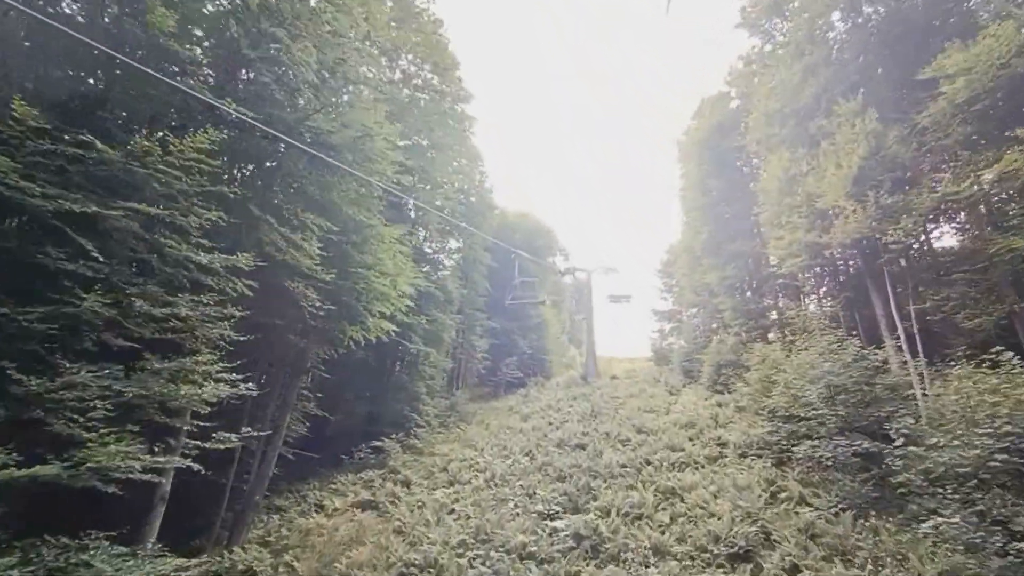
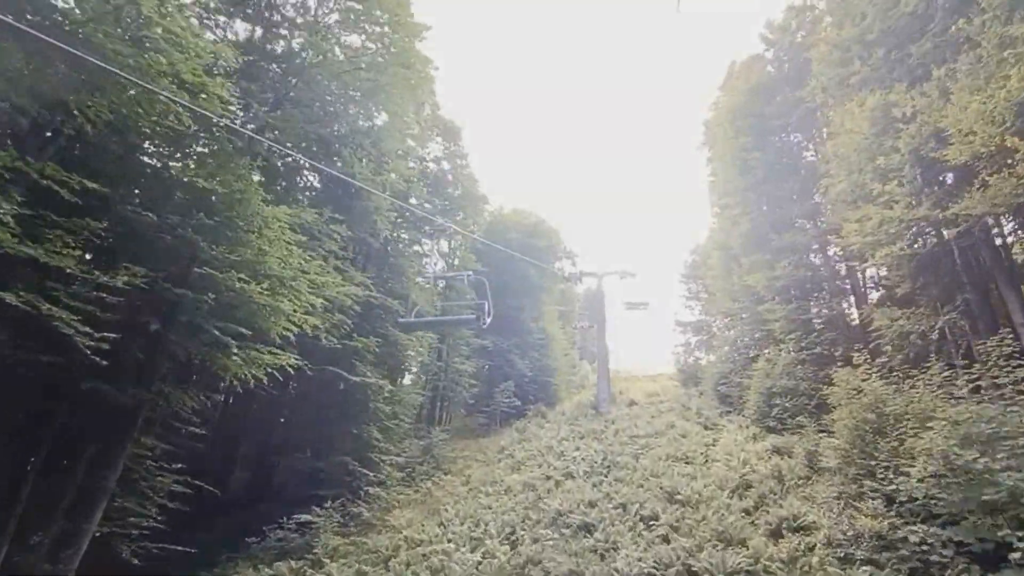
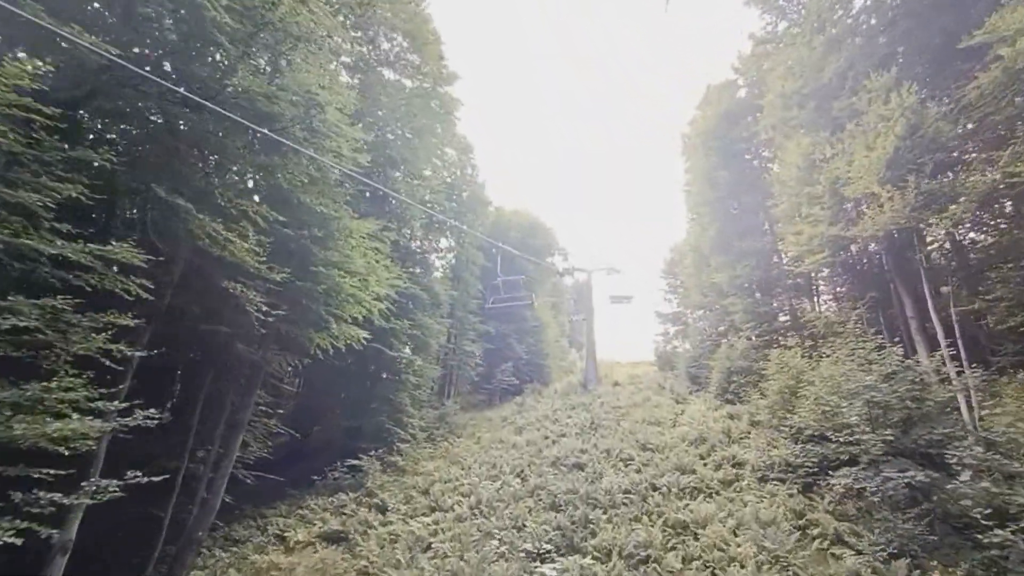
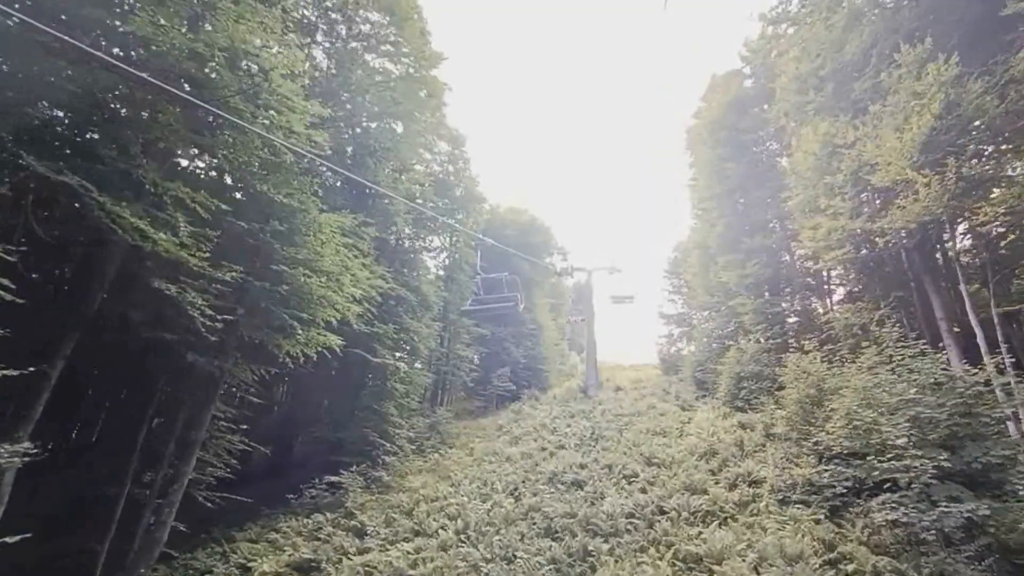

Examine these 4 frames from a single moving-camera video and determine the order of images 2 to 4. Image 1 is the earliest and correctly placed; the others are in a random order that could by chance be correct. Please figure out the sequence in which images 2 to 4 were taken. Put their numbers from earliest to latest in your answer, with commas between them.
3, 4, 2
